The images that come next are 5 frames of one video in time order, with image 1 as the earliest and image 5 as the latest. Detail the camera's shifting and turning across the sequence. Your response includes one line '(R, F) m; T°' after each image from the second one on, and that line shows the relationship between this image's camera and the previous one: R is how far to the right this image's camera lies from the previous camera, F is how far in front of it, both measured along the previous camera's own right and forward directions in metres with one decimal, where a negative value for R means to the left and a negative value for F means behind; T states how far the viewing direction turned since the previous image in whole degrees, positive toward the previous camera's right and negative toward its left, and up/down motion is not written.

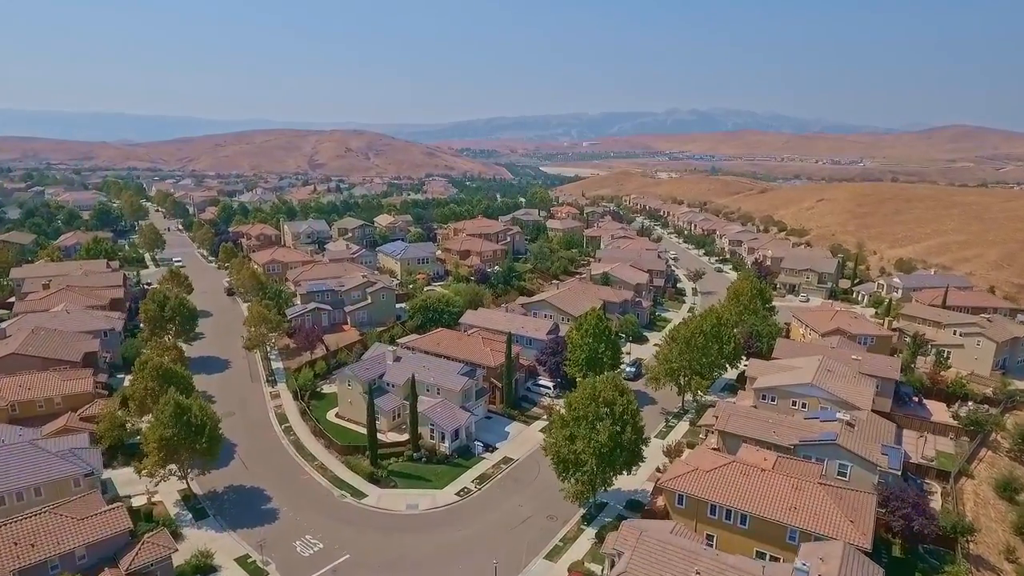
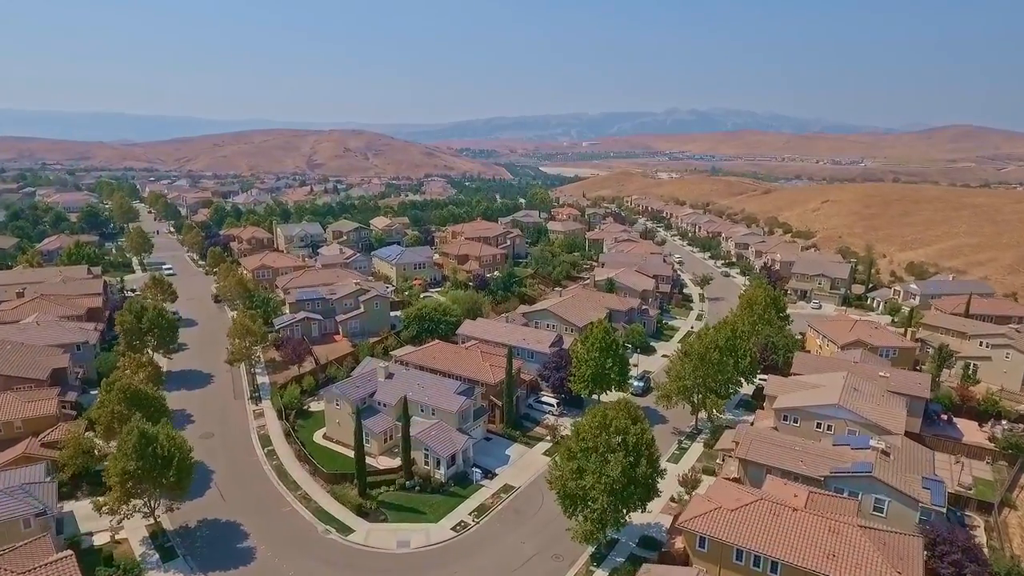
(-0.1, +2.5) m; 0°
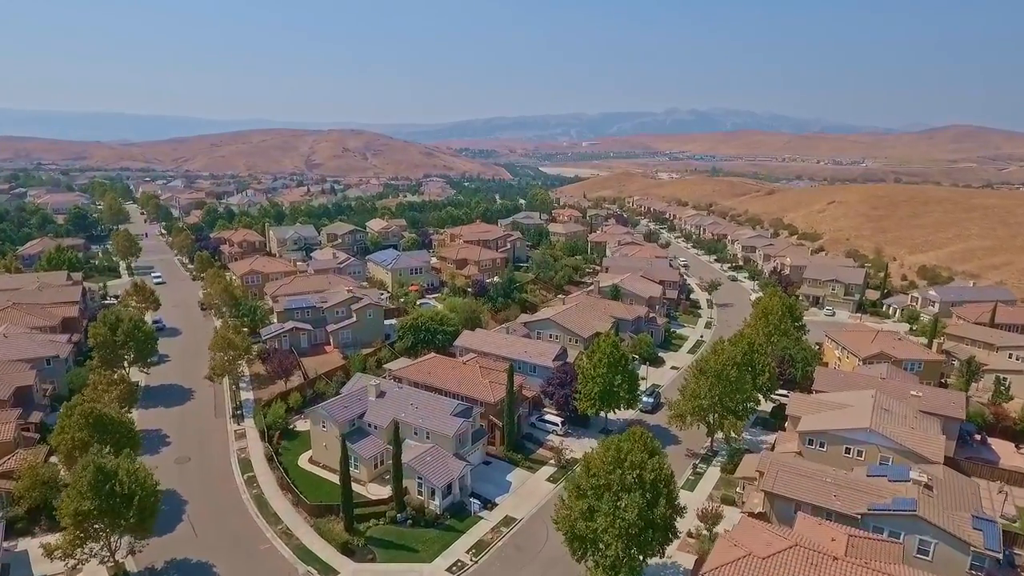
(-0.1, +2.5) m; 0°
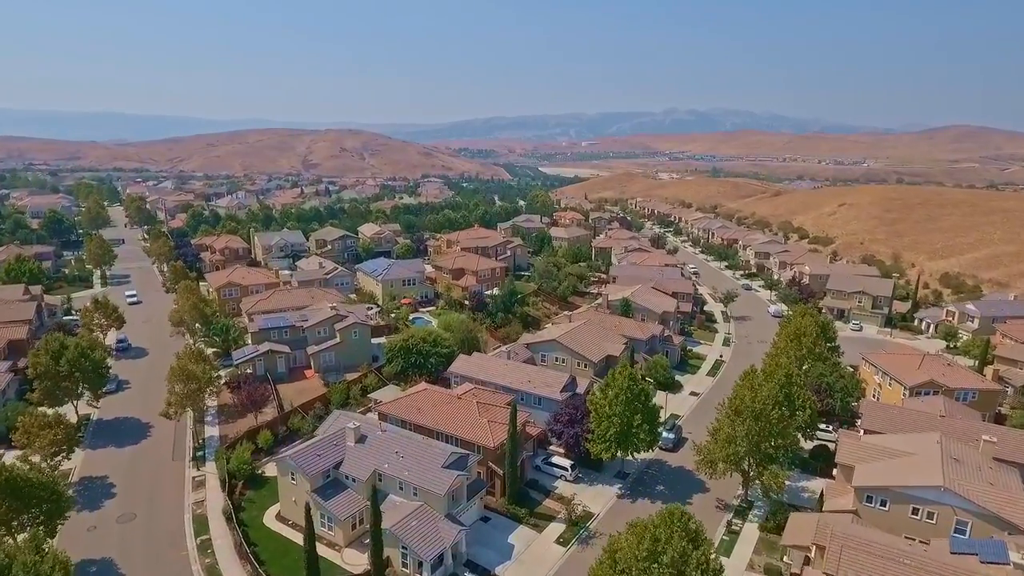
(-0.2, +4.5) m; 0°
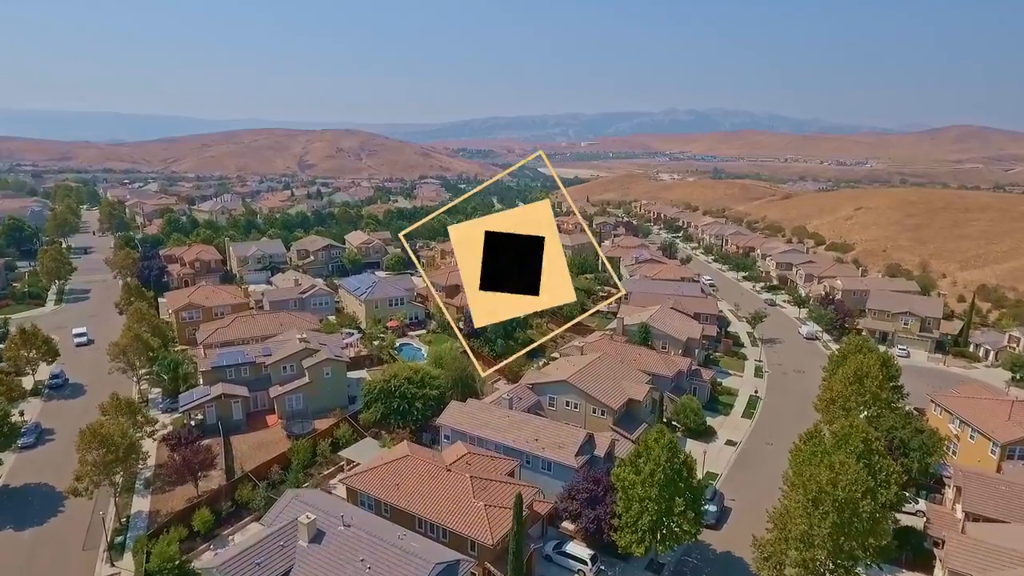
(-0.2, +6.4) m; 0°
